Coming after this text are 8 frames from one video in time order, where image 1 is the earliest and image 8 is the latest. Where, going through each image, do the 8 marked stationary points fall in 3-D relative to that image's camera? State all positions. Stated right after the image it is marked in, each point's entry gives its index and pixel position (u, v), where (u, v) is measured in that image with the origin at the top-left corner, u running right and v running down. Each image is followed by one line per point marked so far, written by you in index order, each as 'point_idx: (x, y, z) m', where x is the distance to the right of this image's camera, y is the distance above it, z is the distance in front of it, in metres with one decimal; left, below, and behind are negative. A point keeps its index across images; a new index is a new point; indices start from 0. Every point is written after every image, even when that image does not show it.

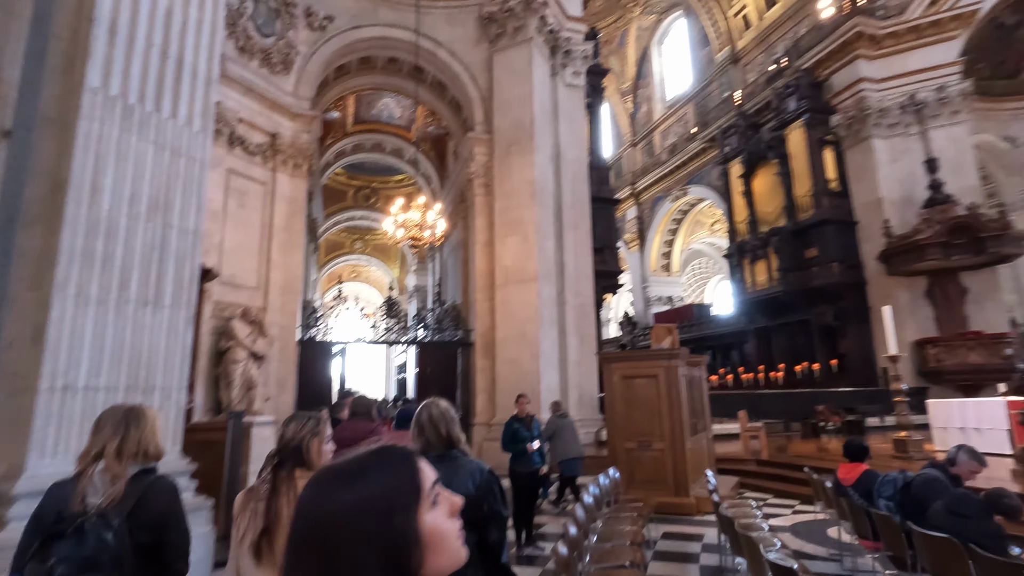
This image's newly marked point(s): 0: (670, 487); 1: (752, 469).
0: (+1.3, -1.7, +4.7) m
1: (+2.6, -2.0, +6.2) m
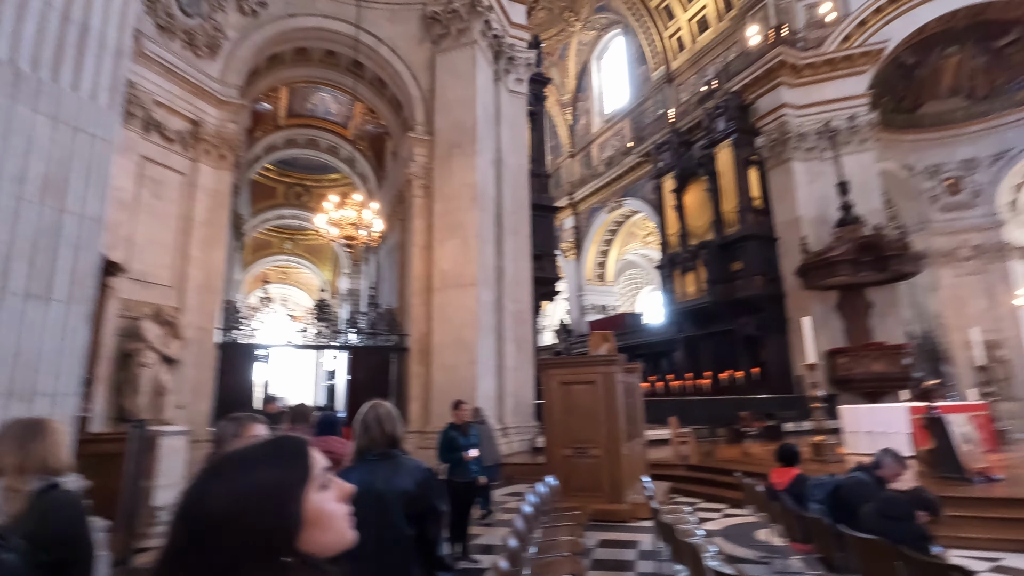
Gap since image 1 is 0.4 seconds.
0: (+0.8, -1.7, +4.7) m
1: (+1.9, -2.1, +6.4) m
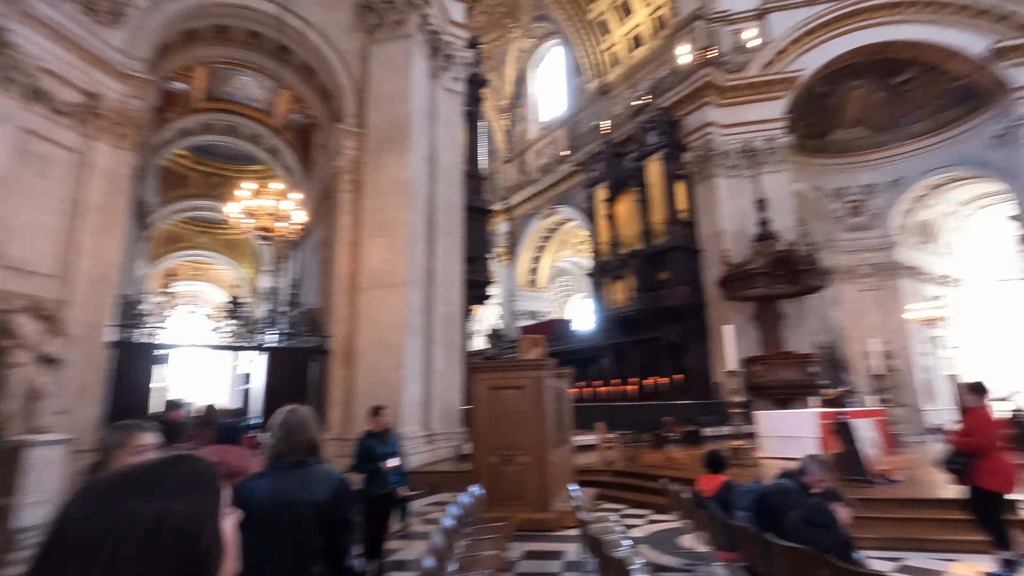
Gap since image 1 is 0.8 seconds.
0: (+0.2, -1.7, +4.6) m
1: (+1.1, -2.2, +6.4) m
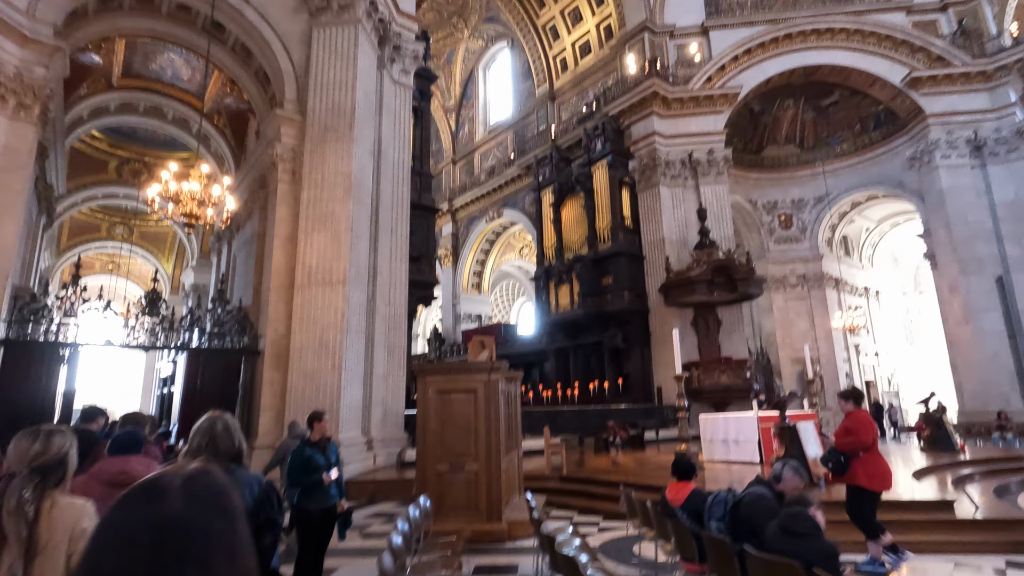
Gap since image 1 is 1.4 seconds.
0: (-0.2, -1.7, +4.3) m
1: (+0.5, -2.2, +6.2) m
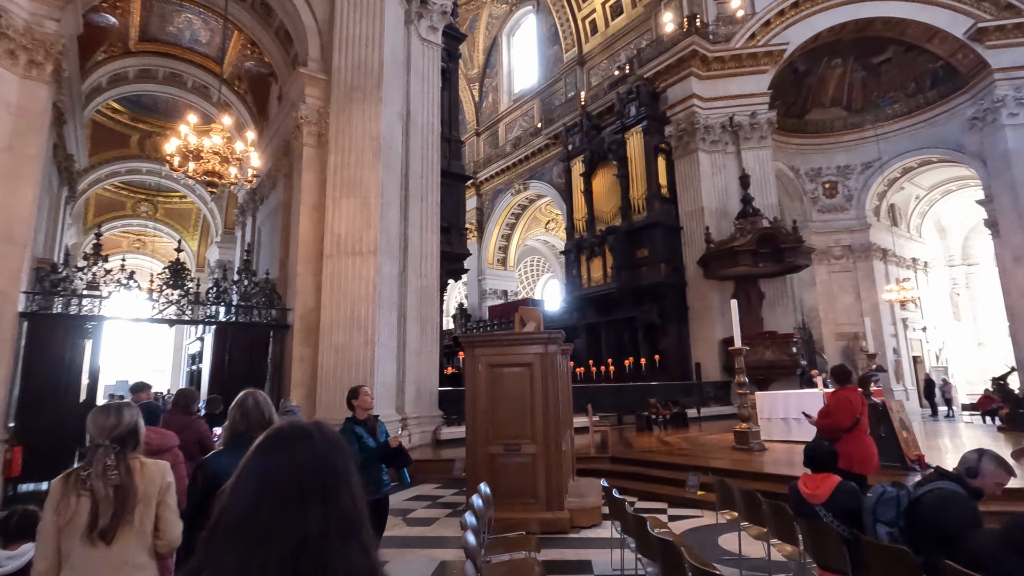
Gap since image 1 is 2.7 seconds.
0: (+0.2, -1.4, +3.9) m
1: (+1.0, -1.8, +5.8) m
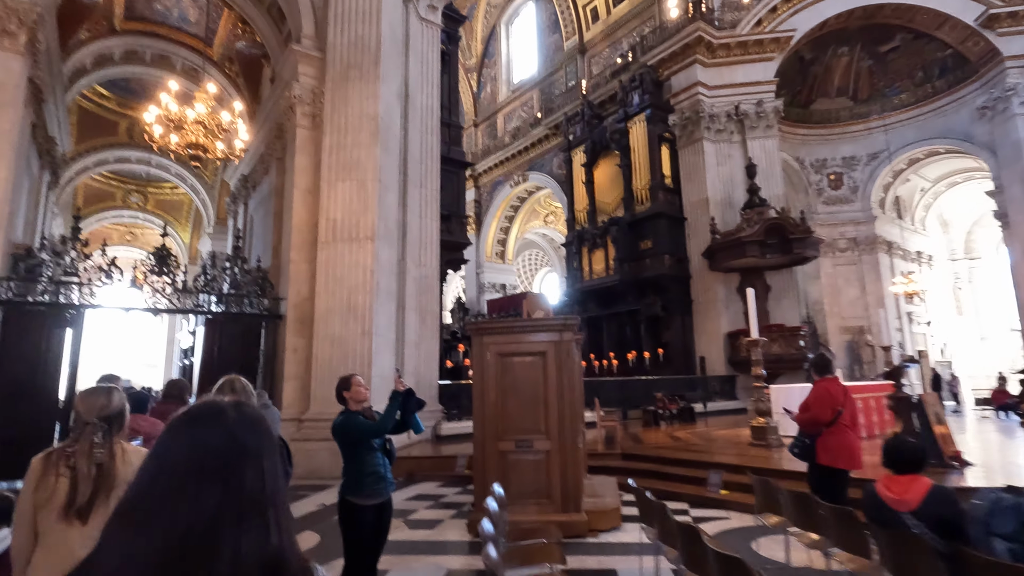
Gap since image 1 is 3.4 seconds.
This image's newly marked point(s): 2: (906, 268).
0: (+0.3, -1.3, +3.5) m
1: (+1.0, -1.7, +5.4) m
2: (+11.9, +0.6, +17.0) m
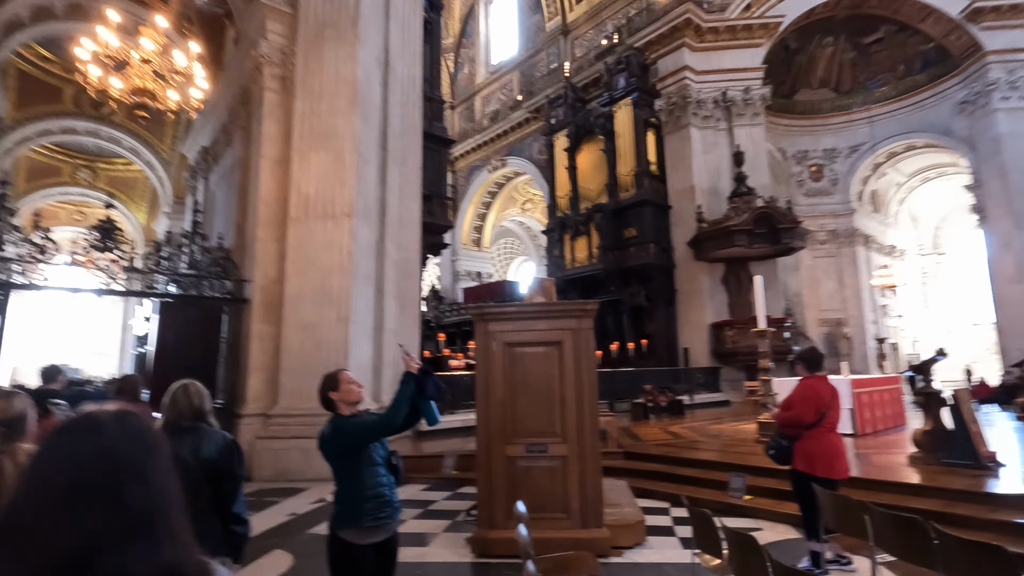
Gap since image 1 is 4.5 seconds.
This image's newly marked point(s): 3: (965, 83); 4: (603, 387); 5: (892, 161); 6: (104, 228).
0: (+0.3, -1.2, +3.1) m
1: (+1.0, -1.6, +5.0) m
2: (+11.2, +0.8, +17.1) m
3: (+10.9, +4.9, +13.6) m
4: (+1.6, -1.7, +9.8) m
5: (+11.0, +3.7, +16.4) m
6: (-4.4, +0.6, +6.1) m
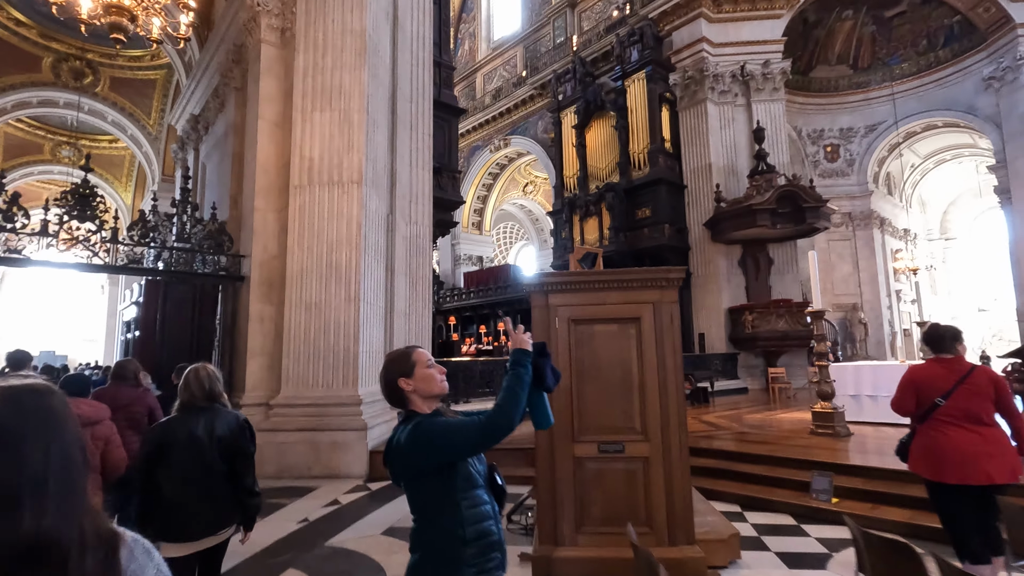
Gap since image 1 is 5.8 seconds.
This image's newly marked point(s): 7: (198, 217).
0: (+0.6, -1.1, +2.5) m
1: (+1.3, -1.4, +4.5) m
2: (+11.3, +1.3, +16.7) m
3: (+11.0, +5.3, +13.0) m
4: (+1.8, -1.4, +9.3) m
5: (+11.2, +4.1, +15.9) m
6: (-4.1, +0.8, +5.5) m
7: (-3.4, +0.8, +6.1) m
